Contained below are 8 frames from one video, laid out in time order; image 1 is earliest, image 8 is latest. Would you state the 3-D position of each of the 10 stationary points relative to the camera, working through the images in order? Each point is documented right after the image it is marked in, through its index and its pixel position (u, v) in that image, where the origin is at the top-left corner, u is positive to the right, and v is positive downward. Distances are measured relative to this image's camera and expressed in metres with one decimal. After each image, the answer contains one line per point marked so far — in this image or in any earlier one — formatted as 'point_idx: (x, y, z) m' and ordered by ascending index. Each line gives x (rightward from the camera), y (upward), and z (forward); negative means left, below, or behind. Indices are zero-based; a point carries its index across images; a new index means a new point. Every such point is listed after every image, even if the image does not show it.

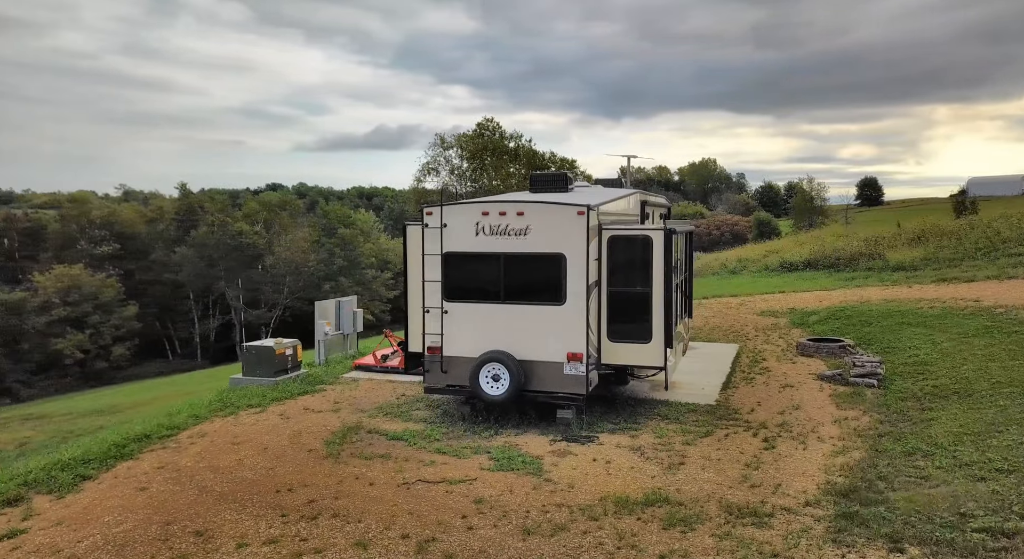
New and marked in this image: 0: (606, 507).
0: (+0.7, -1.6, +5.2) m
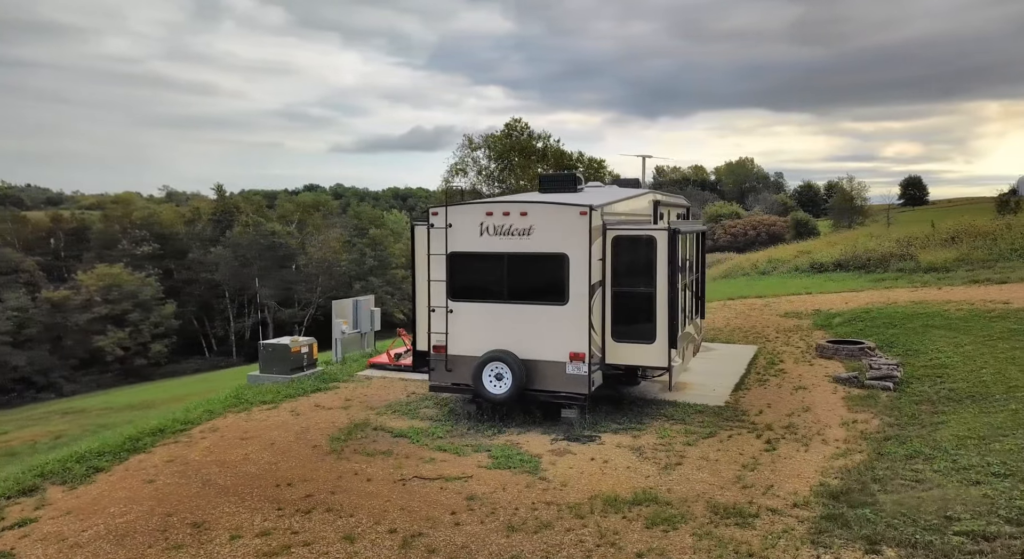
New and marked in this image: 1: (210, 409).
0: (+0.6, -1.6, +5.2) m
1: (-4.2, -1.8, +10.1) m
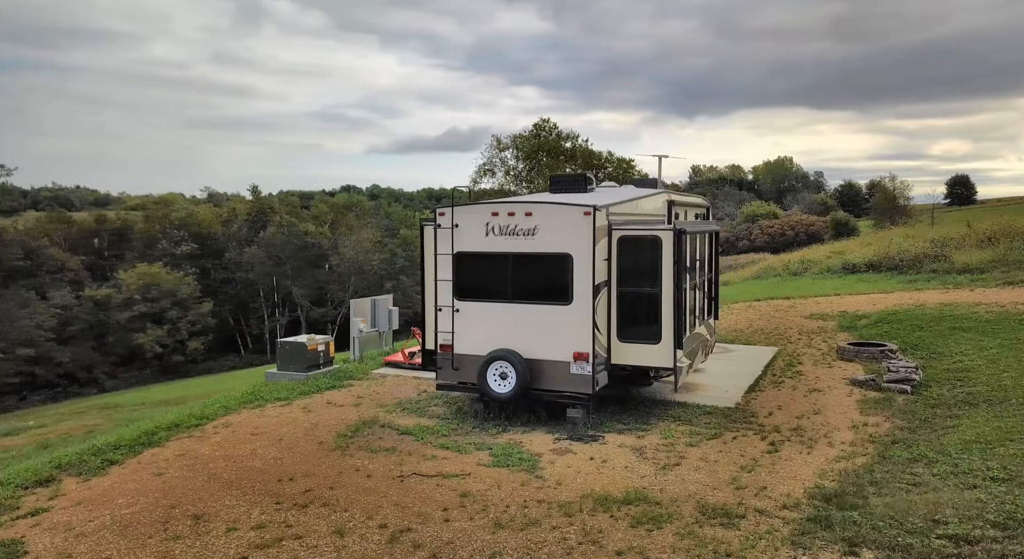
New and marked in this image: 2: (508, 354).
0: (+0.5, -1.6, +5.2) m
1: (-4.1, -1.8, +10.3) m
2: (-0.1, -0.8, +8.1) m
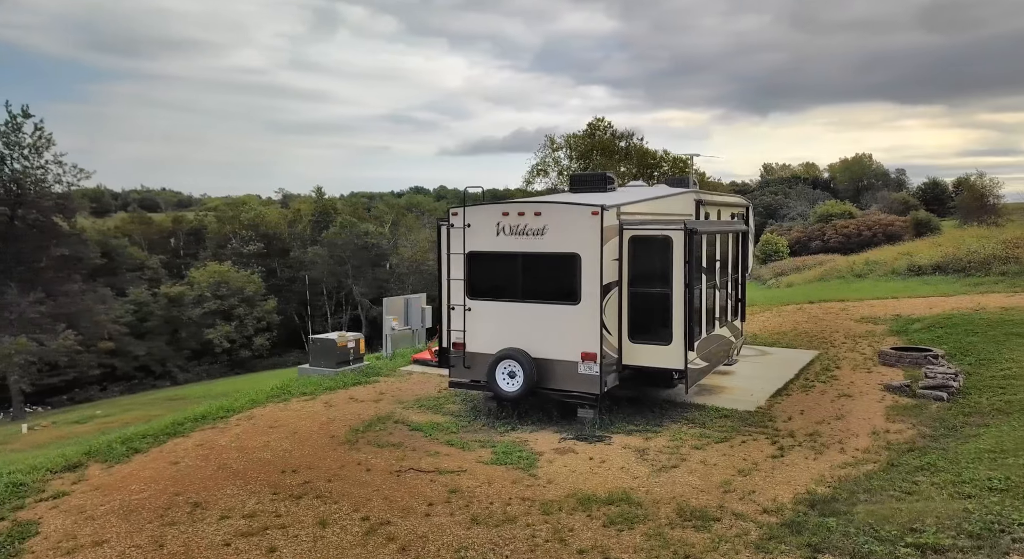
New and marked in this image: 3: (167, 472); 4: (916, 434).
0: (+0.4, -1.6, +5.2) m
1: (-3.8, -1.7, +10.7) m
2: (0.0, -0.8, +8.2) m
3: (-3.3, -1.8, +6.9) m
4: (+4.4, -1.7, +8.0) m
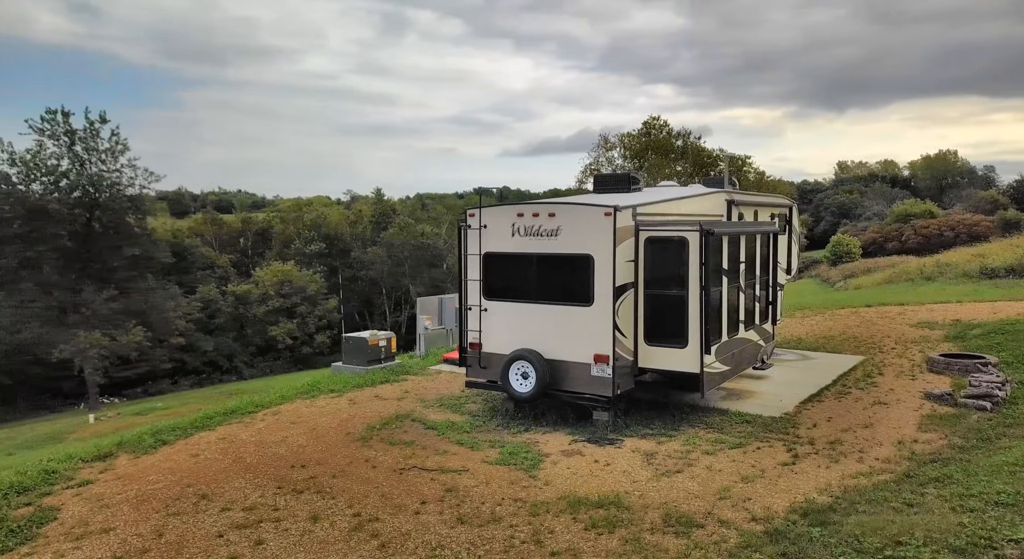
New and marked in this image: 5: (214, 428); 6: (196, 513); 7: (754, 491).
0: (+0.3, -1.6, +5.2) m
1: (-3.4, -1.7, +10.9) m
2: (+0.2, -0.8, +8.2) m
3: (-3.2, -1.8, +7.2) m
4: (+4.6, -1.7, +7.6) m
5: (-3.6, -1.8, +8.8) m
6: (-2.4, -1.8, +5.5) m
7: (+1.8, -1.6, +5.5) m
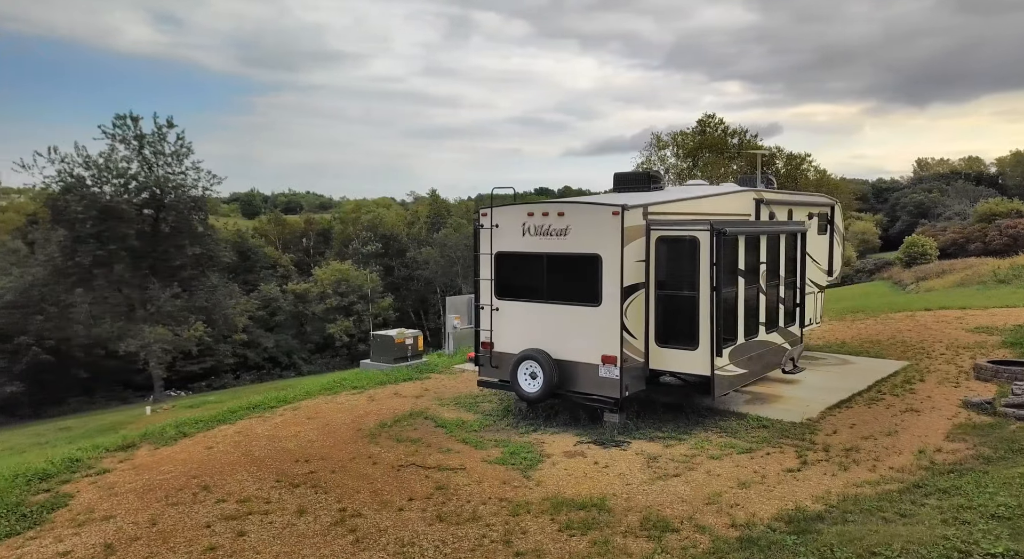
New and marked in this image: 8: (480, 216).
0: (+0.2, -1.6, +5.2) m
1: (-3.1, -1.7, +11.2) m
2: (+0.3, -0.8, +8.1) m
3: (-3.2, -1.8, +7.4) m
4: (+4.6, -1.8, +7.3) m
5: (-3.5, -1.8, +9.1) m
6: (-2.5, -1.8, +5.6) m
7: (+1.7, -1.6, +5.3) m
8: (-0.4, +0.8, +8.8) m
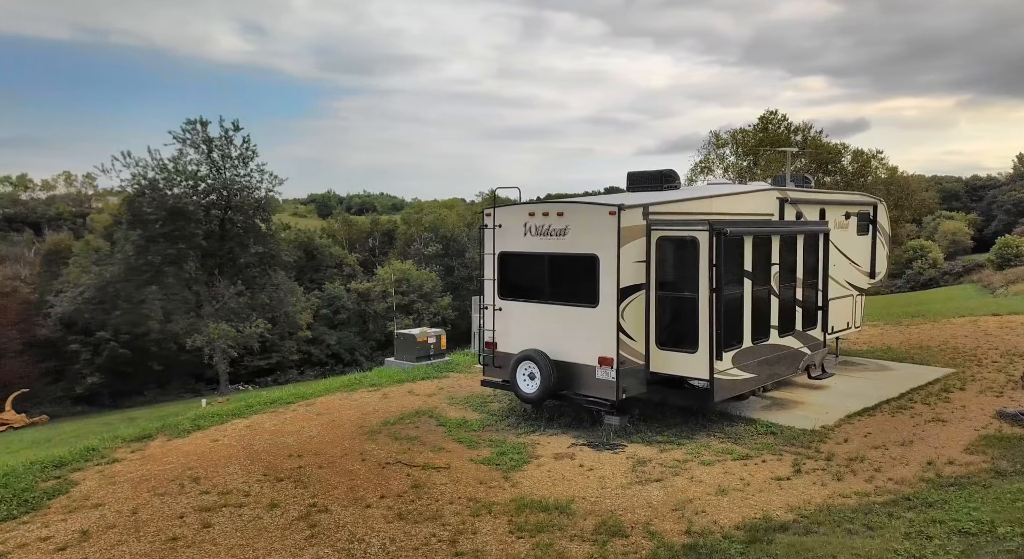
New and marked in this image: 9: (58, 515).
0: (-0.1, -1.6, +5.2) m
1: (-2.9, -1.7, +11.4) m
2: (+0.3, -0.8, +8.1) m
3: (-3.3, -1.8, +7.7) m
4: (+4.5, -1.8, +6.9) m
5: (-3.4, -1.8, +9.3) m
6: (-2.7, -1.7, +5.8) m
7: (+1.5, -1.6, +5.2) m
8: (-0.3, +0.8, +8.8) m
9: (-3.5, -1.8, +5.6) m
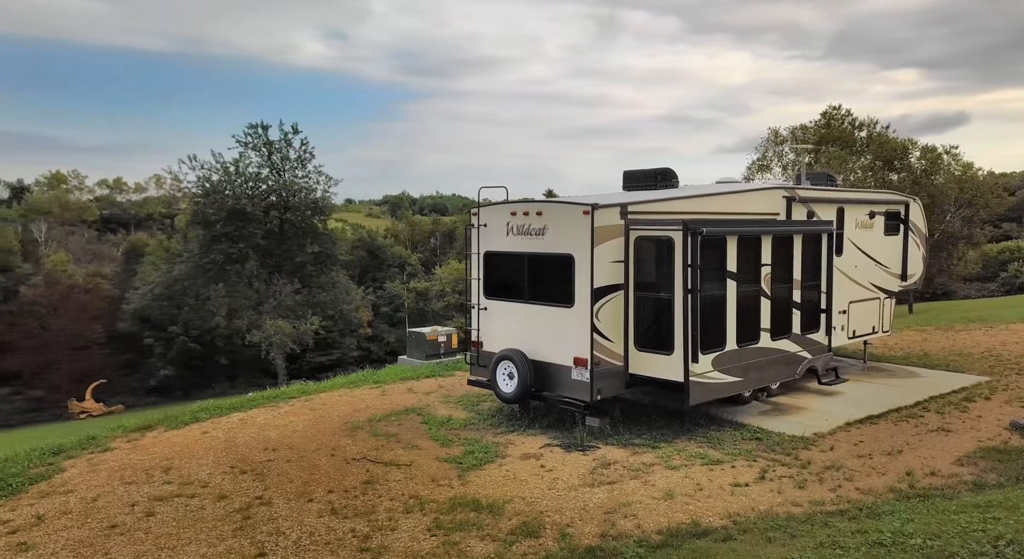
0: (-0.5, -1.6, +5.2) m
1: (-2.8, -1.7, +11.6) m
2: (+0.1, -0.8, +8.1) m
3: (-3.5, -1.8, +7.9) m
4: (+4.2, -1.8, +6.6) m
5: (-3.5, -1.7, +9.6) m
6: (-3.1, -1.7, +6.1) m
7: (+1.0, -1.6, +5.1) m
8: (-0.5, +0.8, +8.8) m
9: (-3.9, -1.8, +5.9) m
